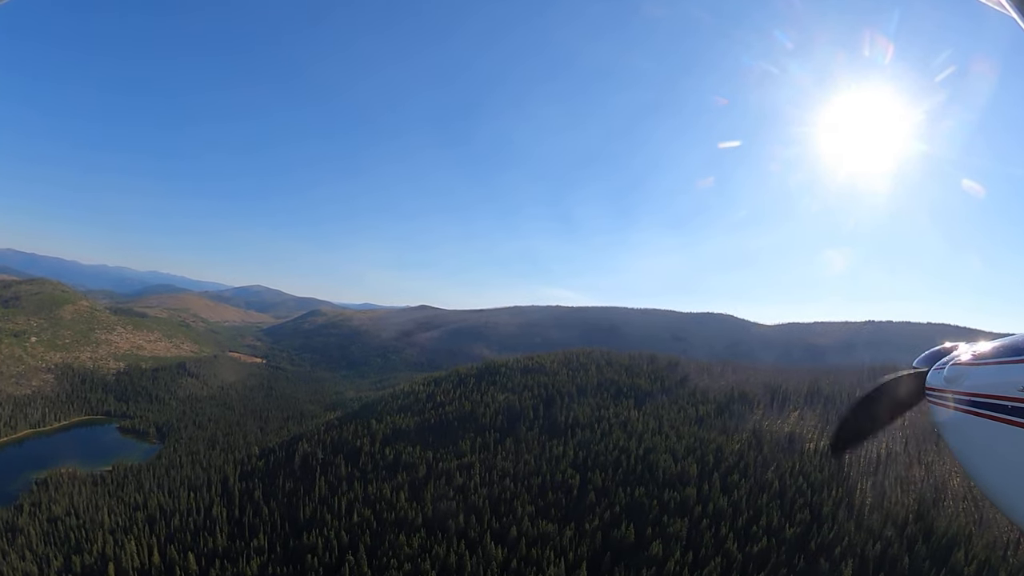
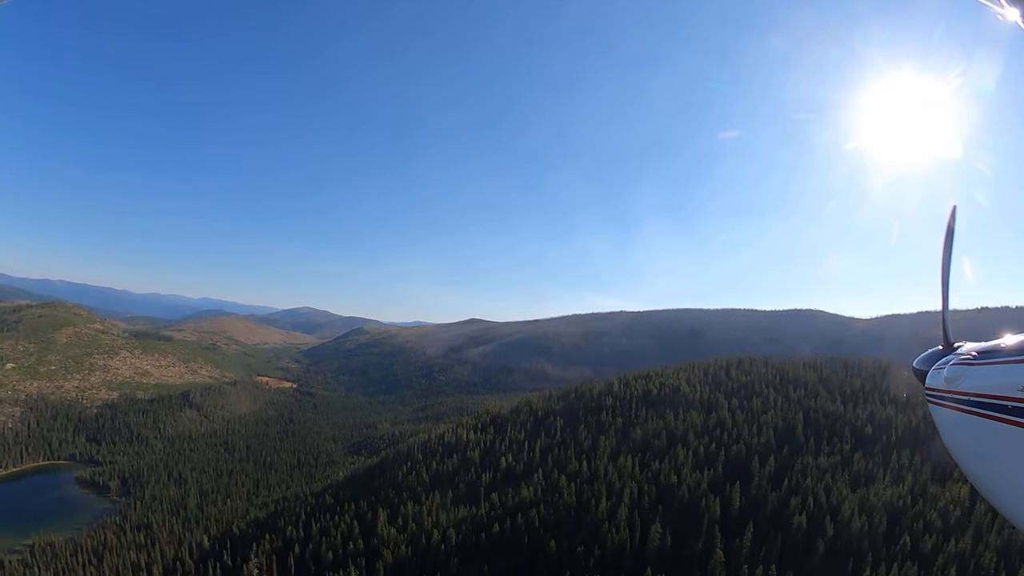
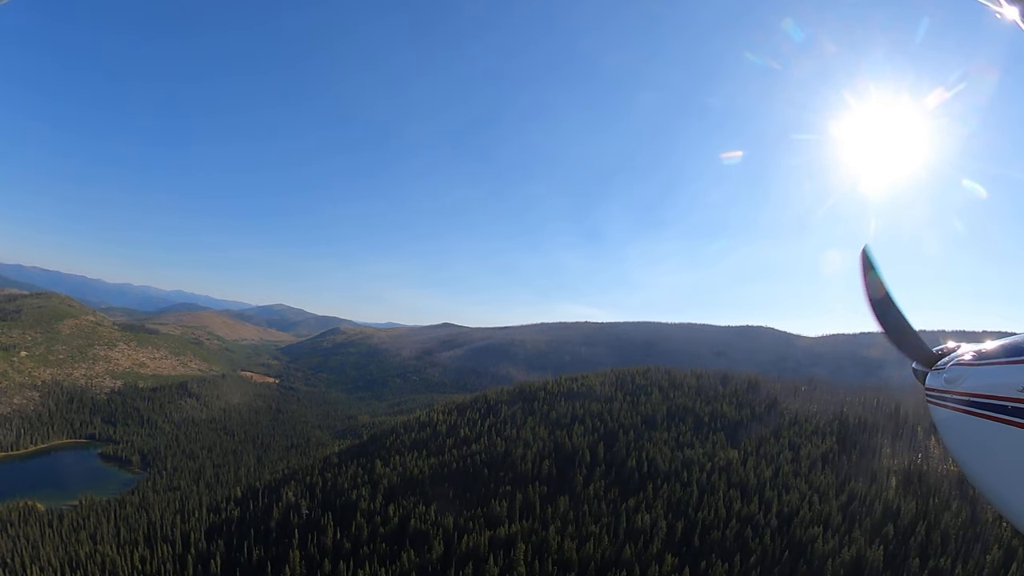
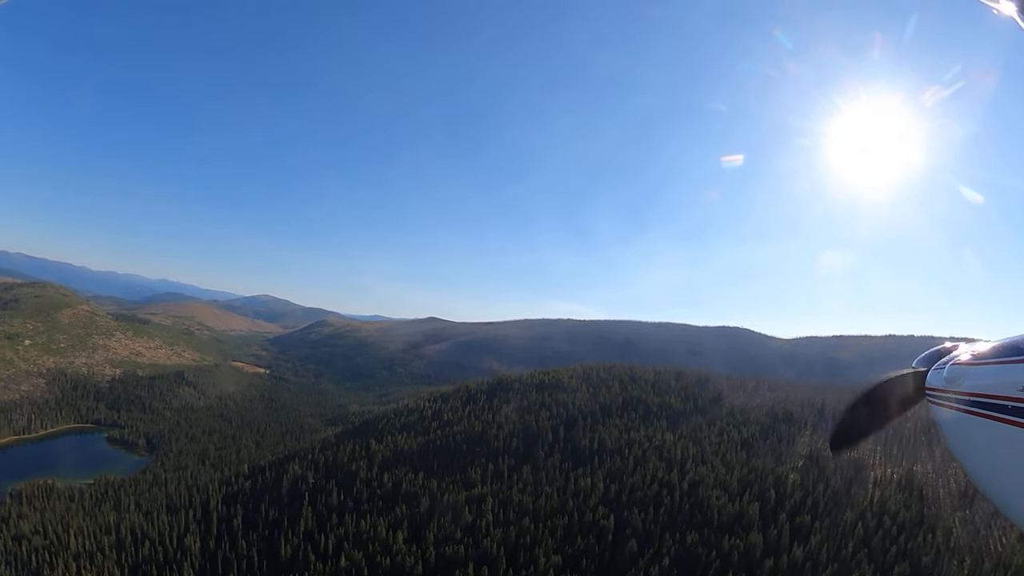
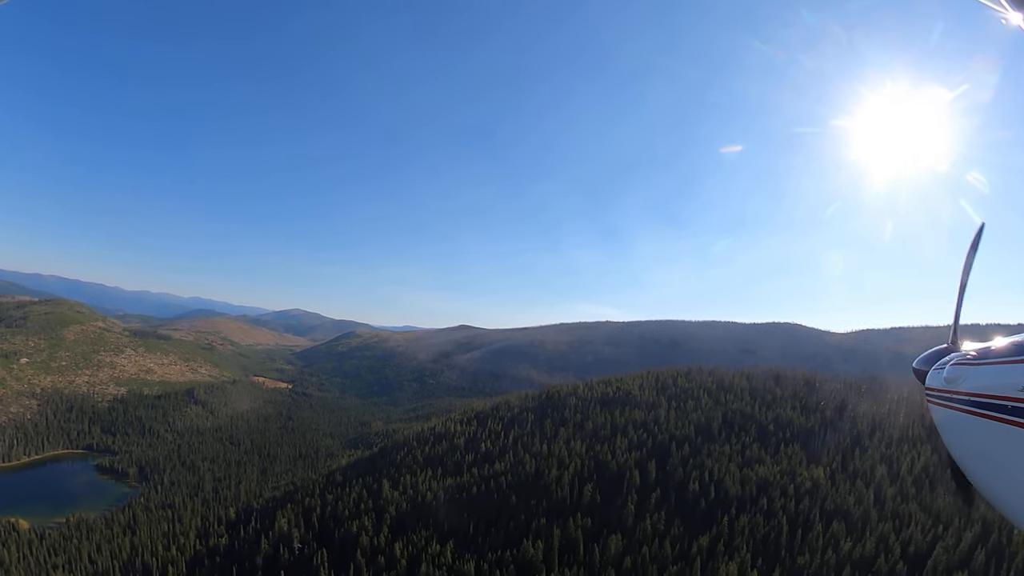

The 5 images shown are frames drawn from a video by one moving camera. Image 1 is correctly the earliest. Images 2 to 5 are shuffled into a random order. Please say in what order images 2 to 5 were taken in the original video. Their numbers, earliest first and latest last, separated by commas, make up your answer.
4, 3, 5, 2
